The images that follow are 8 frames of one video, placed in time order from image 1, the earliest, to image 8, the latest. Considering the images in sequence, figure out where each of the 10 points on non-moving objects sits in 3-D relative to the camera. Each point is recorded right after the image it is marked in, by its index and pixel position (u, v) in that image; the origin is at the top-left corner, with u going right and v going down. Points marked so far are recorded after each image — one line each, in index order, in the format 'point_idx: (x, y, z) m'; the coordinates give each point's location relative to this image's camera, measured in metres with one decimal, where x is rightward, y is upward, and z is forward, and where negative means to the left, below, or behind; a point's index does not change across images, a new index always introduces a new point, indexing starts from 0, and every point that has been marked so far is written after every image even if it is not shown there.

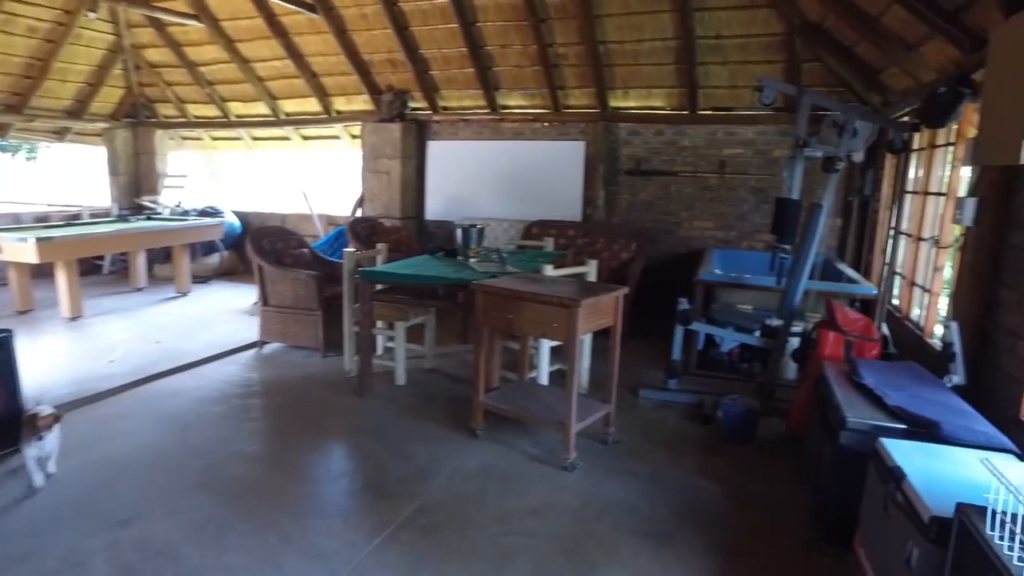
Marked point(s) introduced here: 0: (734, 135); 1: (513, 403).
0: (+1.9, +1.3, +6.0) m
1: (0.0, -0.5, +3.3) m
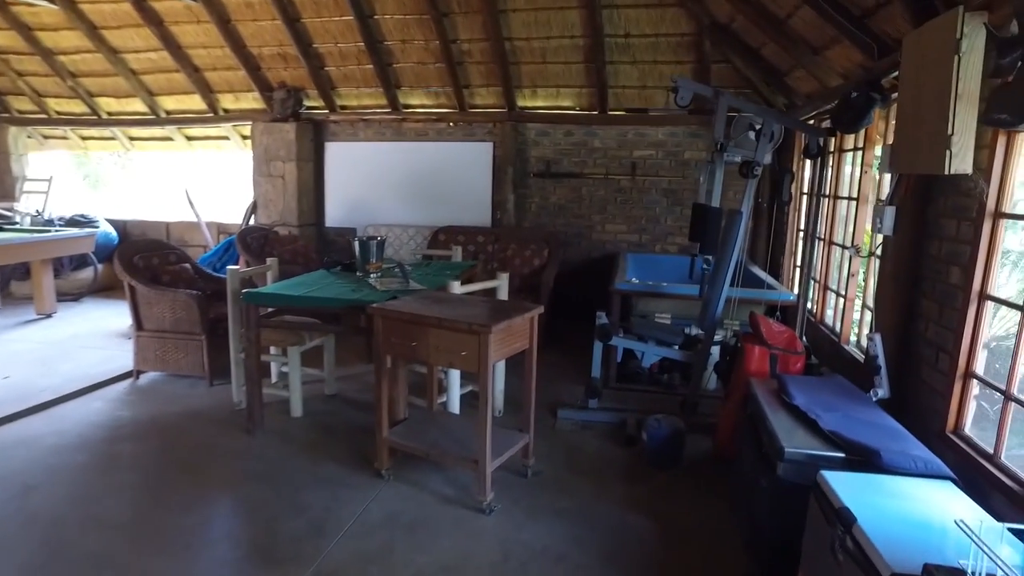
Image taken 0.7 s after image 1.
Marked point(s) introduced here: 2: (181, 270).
0: (+1.1, +1.3, +5.9) m
1: (-0.4, -0.6, +2.9) m
2: (-2.1, +0.1, +4.5) m
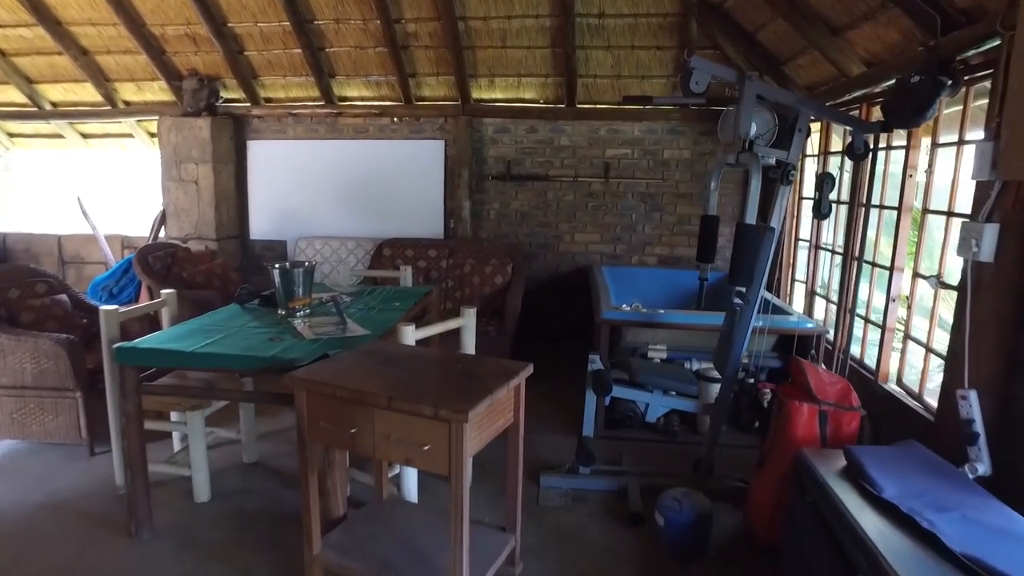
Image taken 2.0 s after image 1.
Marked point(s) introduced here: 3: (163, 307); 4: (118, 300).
0: (+0.8, +1.1, +5.2) m
1: (-0.4, -0.8, +2.1) m
2: (-2.3, -0.1, +3.6) m
3: (-1.6, -0.1, +3.2) m
4: (-2.7, -0.1, +4.8) m
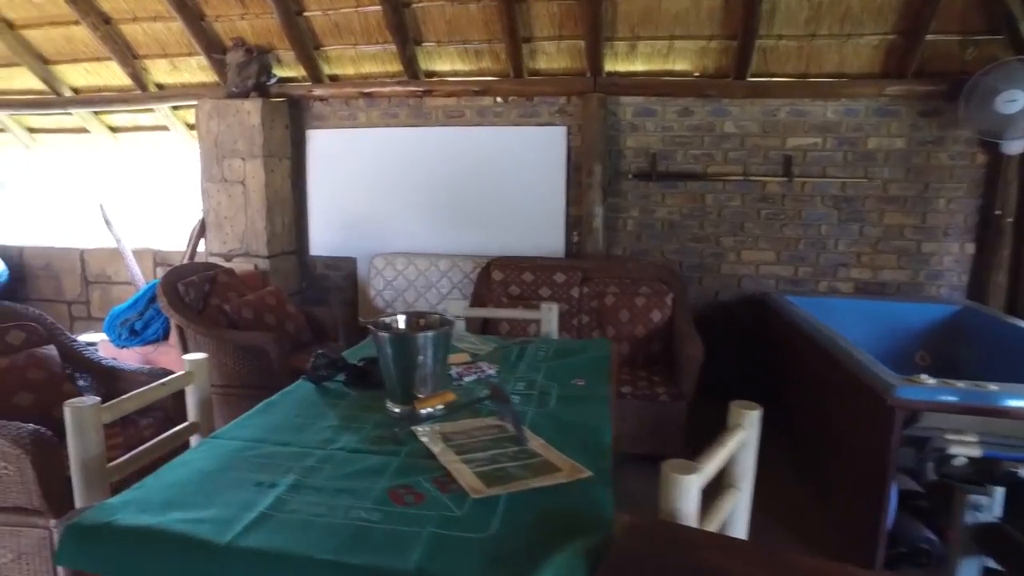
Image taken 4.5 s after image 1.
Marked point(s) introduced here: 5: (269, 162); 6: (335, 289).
0: (+1.6, +0.9, +3.8) m
1: (+0.2, -0.9, +0.8) m
2: (-1.6, -0.2, +2.3) m
3: (-0.9, -0.2, +1.9) m
4: (-1.9, -0.3, +3.6) m
5: (-1.4, +0.7, +4.1) m
6: (-1.1, 0.0, +4.4) m
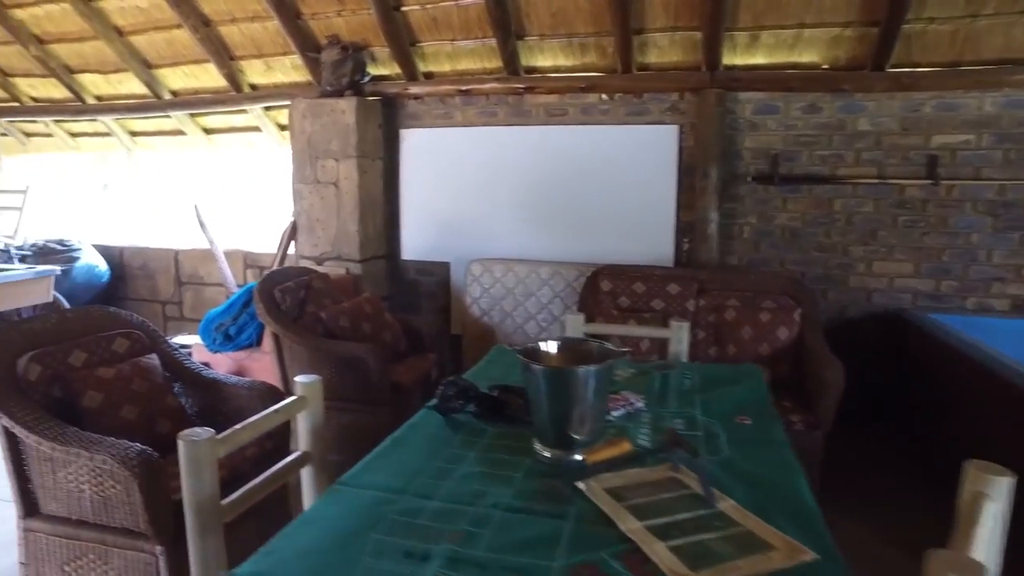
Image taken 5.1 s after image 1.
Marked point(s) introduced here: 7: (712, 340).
0: (+2.1, +0.8, +3.4) m
1: (+0.4, -1.0, +0.5) m
2: (-1.2, -0.3, +2.2) m
3: (-0.5, -0.3, +1.7) m
4: (-1.4, -0.3, +3.5) m
5: (-0.8, +0.7, +4.0) m
6: (-0.5, 0.0, +4.3) m
7: (+0.9, -0.2, +3.2) m
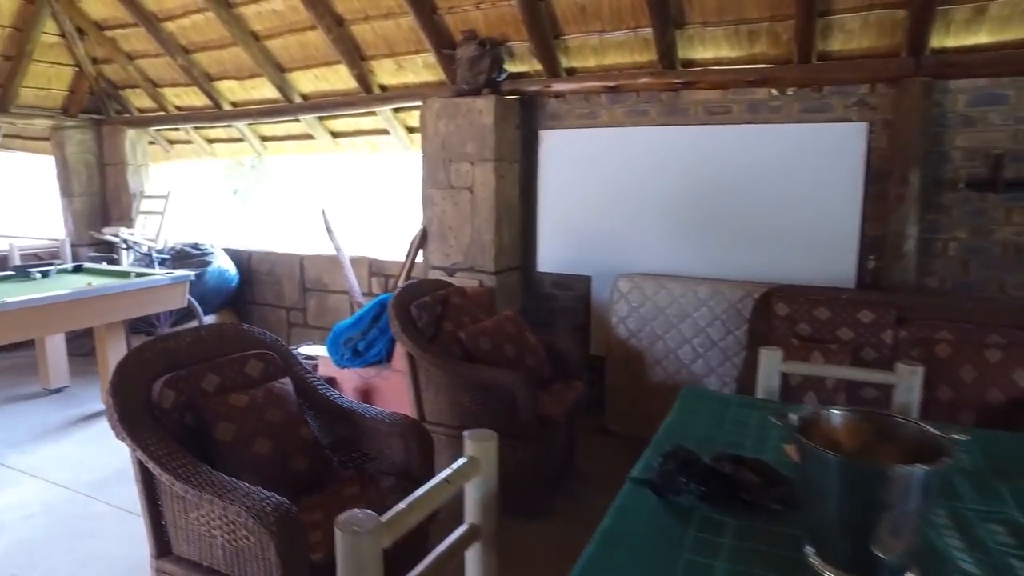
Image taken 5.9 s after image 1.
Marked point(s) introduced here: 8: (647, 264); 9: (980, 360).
0: (+2.8, +0.7, +2.7) m
1: (+0.7, -1.1, +0.1) m
2: (-0.7, -0.3, +2.0) m
3: (-0.1, -0.3, +1.4) m
4: (-0.7, -0.3, +3.3) m
5: (-0.1, +0.6, +3.7) m
6: (+0.3, -0.1, +3.9) m
7: (+1.5, -0.3, +2.6) m
8: (+0.7, +0.1, +3.6) m
9: (+1.7, -0.3, +2.5) m
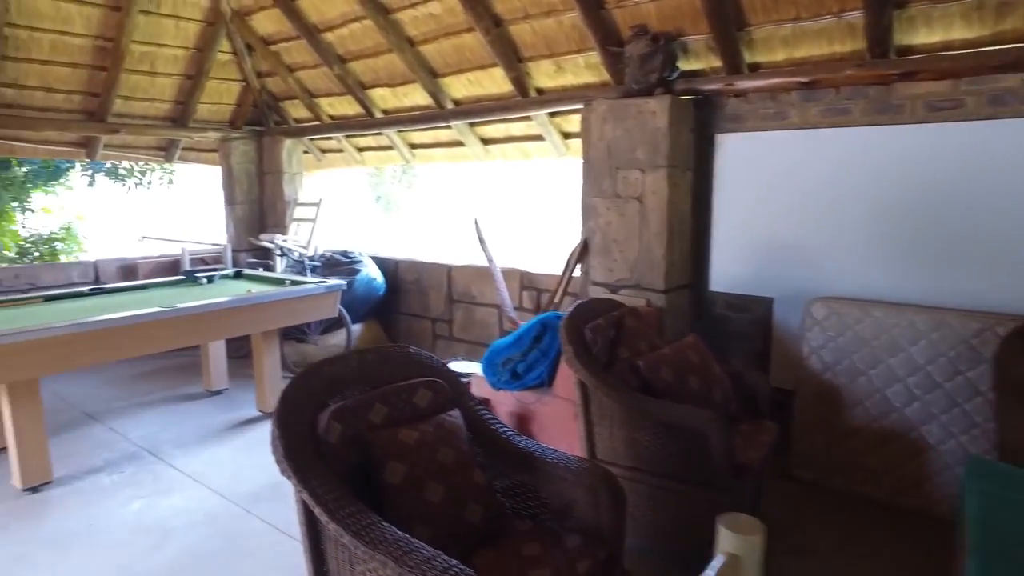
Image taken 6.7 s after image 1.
0: (+3.4, +0.6, +1.9) m
1: (+0.8, -1.1, -0.4) m
2: (-0.2, -0.4, +1.7) m
3: (+0.3, -0.4, +1.1) m
4: (0.0, -0.4, +3.0) m
5: (+0.7, +0.5, +3.3) m
6: (+1.1, -0.2, +3.5) m
7: (+2.1, -0.5, +2.0) m
8: (+1.5, 0.0, +3.1) m
9: (+2.2, -0.4, +1.9) m
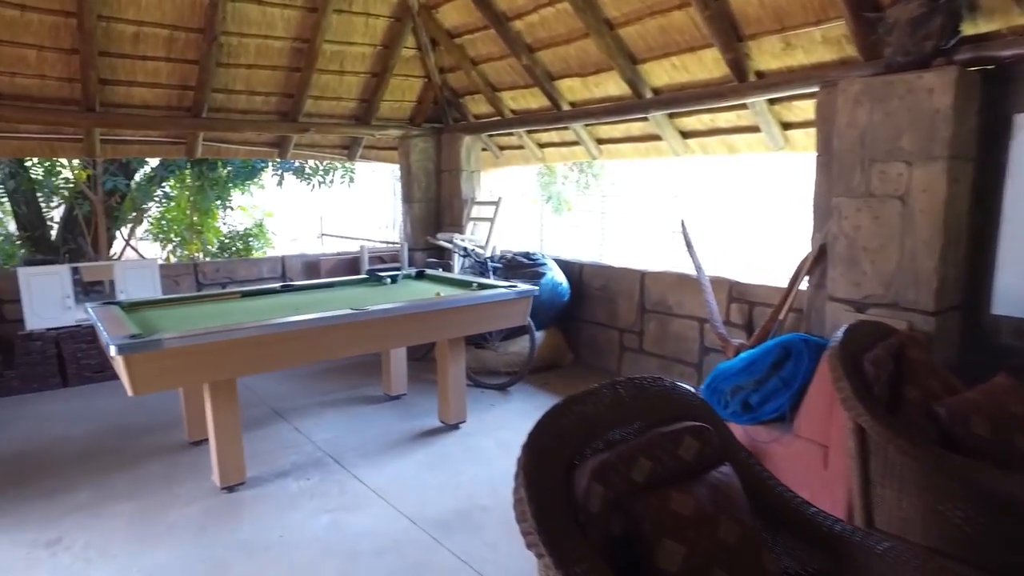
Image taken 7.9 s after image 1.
0: (+3.9, +0.4, +0.7) m
1: (+0.9, -1.2, -1.0) m
2: (+0.4, -0.4, +1.3) m
3: (+0.7, -0.4, +0.6) m
4: (+0.9, -0.5, +2.5) m
5: (+1.6, +0.5, +2.7) m
6: (+2.0, -0.3, +2.7) m
7: (+2.6, -0.6, +1.1) m
8: (+2.3, -0.1, +2.3) m
9: (+2.8, -0.5, +0.9) m
